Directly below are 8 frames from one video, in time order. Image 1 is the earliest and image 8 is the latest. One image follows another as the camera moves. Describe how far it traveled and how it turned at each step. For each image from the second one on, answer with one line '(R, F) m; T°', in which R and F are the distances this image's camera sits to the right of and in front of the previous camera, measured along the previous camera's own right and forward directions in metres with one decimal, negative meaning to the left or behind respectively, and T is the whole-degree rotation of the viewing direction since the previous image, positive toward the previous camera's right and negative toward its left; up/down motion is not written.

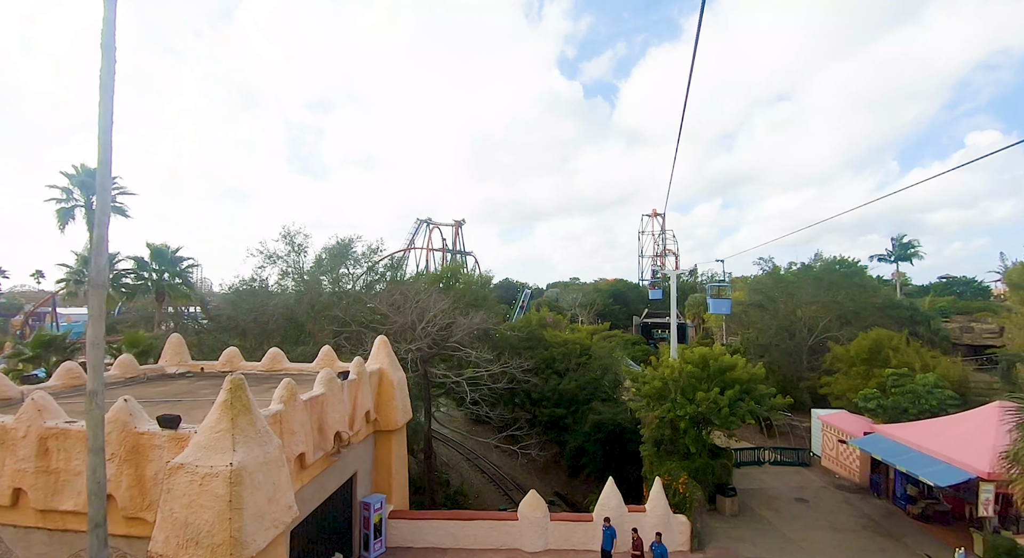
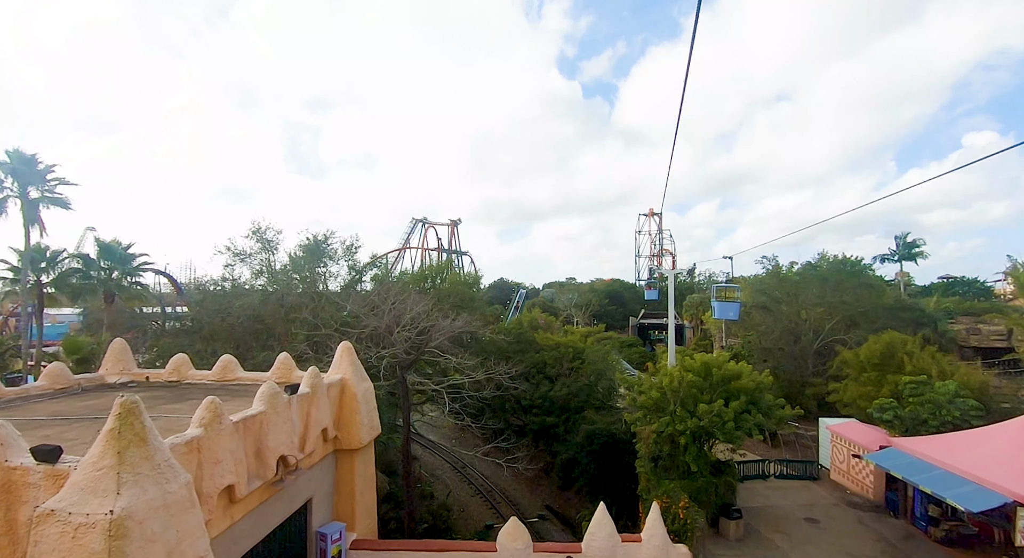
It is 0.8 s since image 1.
(+0.4, +1.3) m; 0°
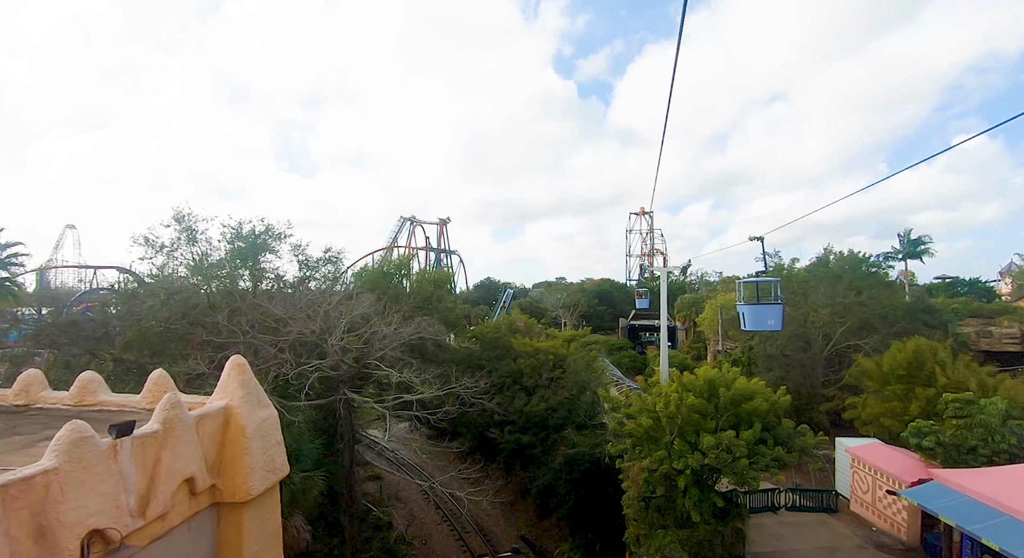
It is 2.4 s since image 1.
(+0.7, +2.5) m; +1°
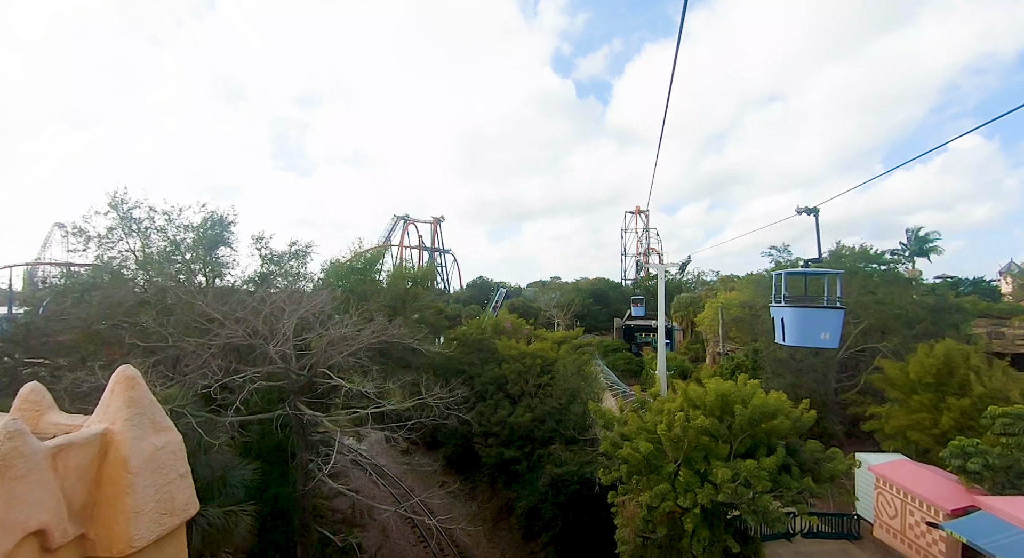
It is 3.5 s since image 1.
(+0.4, +1.6) m; 0°
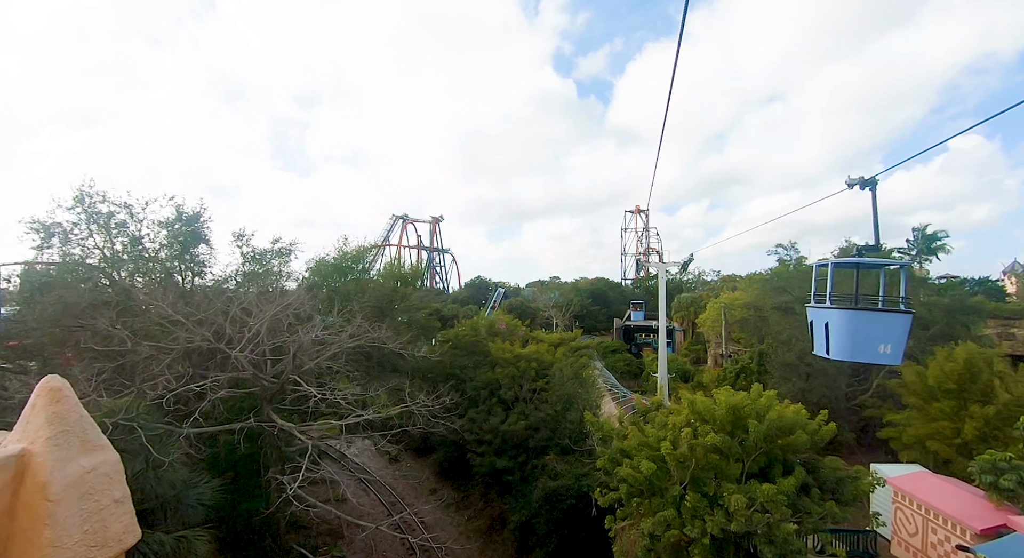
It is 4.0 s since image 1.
(+0.2, +0.8) m; 0°
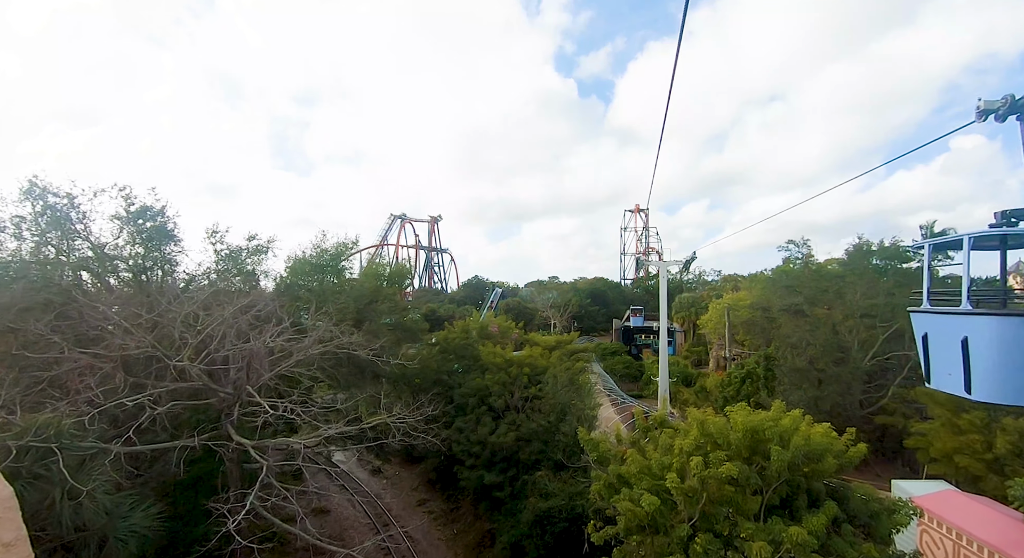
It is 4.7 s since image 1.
(+0.2, +1.0) m; 0°
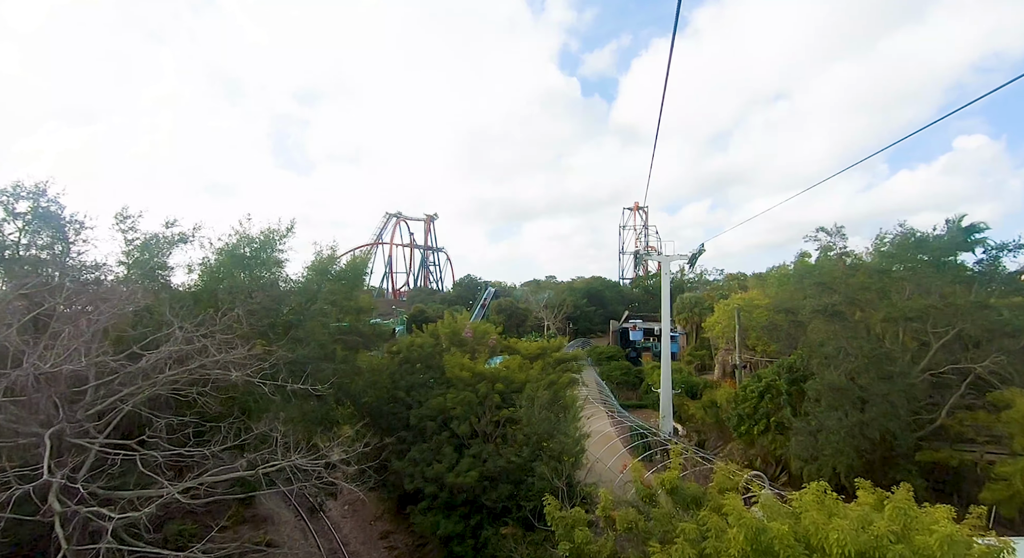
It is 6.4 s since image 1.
(+0.7, +2.7) m; 0°
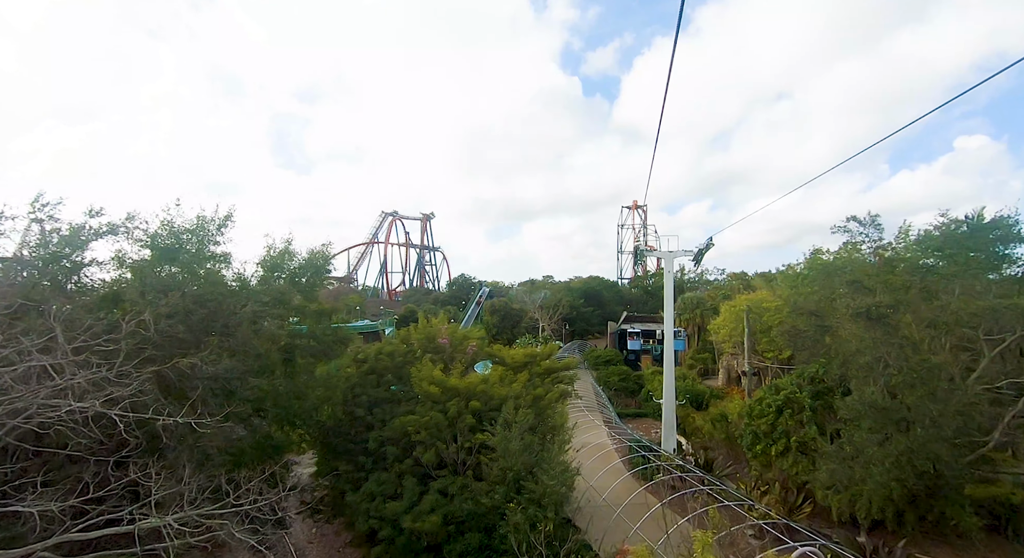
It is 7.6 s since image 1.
(+0.4, +1.8) m; 0°
